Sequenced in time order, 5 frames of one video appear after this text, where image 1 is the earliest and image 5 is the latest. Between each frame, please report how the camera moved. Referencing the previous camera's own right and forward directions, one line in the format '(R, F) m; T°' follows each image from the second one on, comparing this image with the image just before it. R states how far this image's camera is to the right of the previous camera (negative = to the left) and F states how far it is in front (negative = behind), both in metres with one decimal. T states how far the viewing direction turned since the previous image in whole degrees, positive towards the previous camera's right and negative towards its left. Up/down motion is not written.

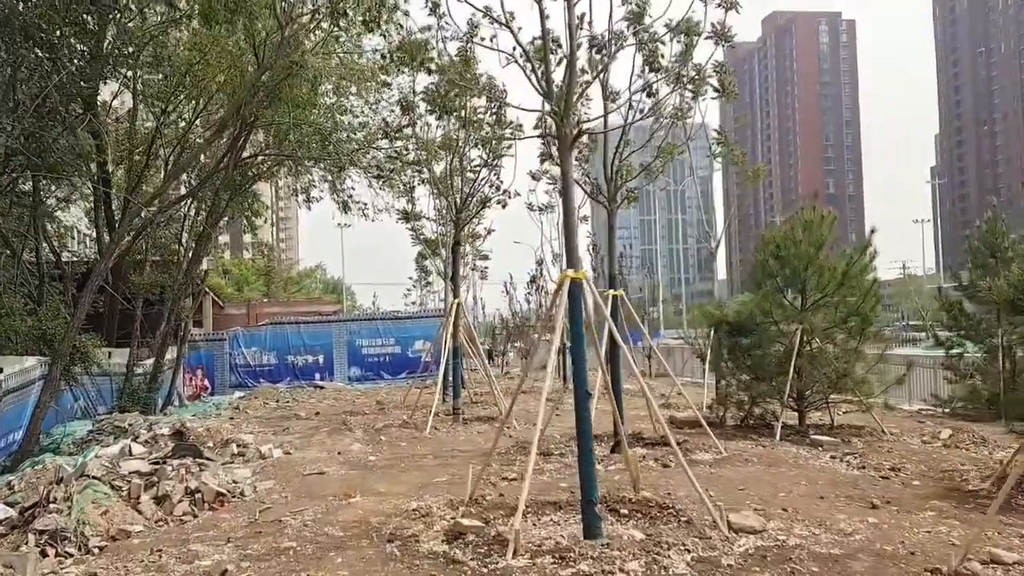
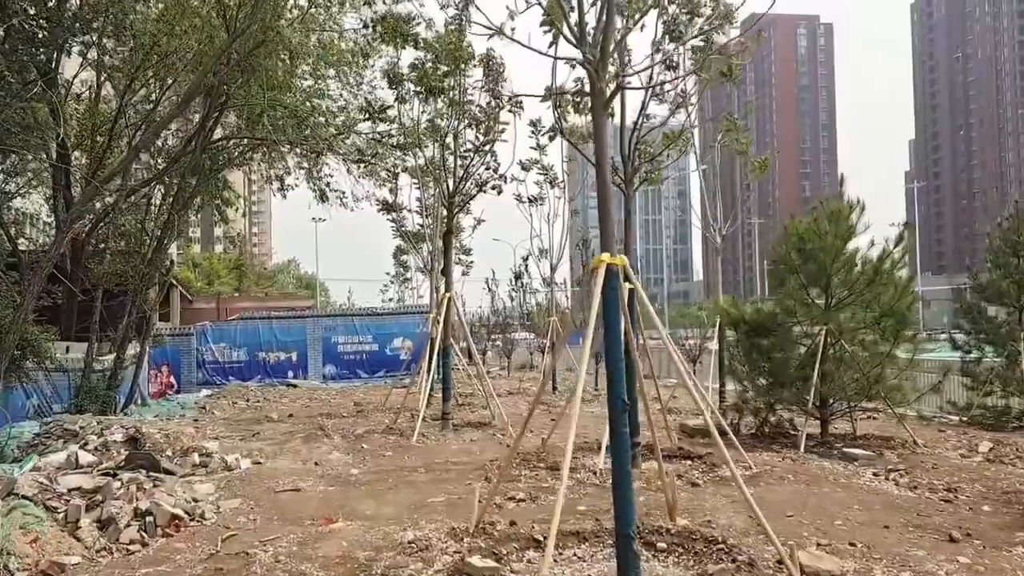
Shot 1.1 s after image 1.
(-0.2, +0.9) m; +2°
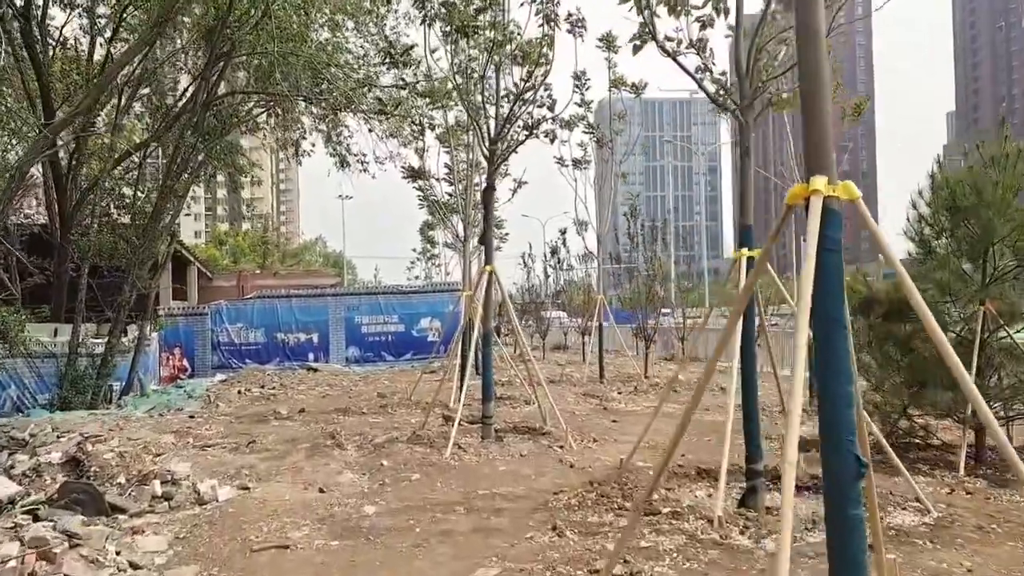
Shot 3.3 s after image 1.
(-0.2, +1.9) m; -2°
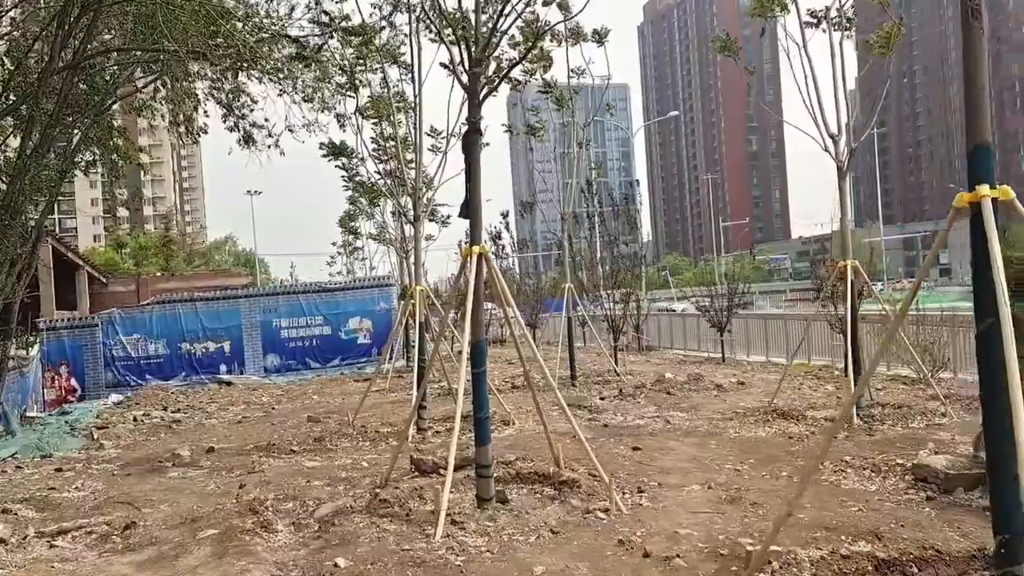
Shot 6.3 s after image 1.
(-0.4, +2.3) m; +5°
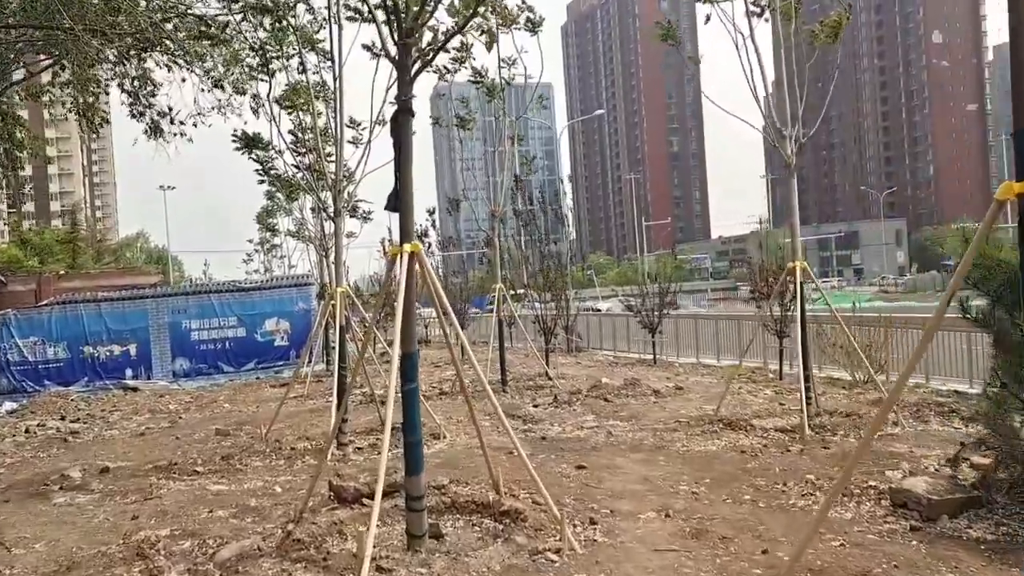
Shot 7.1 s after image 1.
(-0.1, +0.6) m; +5°
